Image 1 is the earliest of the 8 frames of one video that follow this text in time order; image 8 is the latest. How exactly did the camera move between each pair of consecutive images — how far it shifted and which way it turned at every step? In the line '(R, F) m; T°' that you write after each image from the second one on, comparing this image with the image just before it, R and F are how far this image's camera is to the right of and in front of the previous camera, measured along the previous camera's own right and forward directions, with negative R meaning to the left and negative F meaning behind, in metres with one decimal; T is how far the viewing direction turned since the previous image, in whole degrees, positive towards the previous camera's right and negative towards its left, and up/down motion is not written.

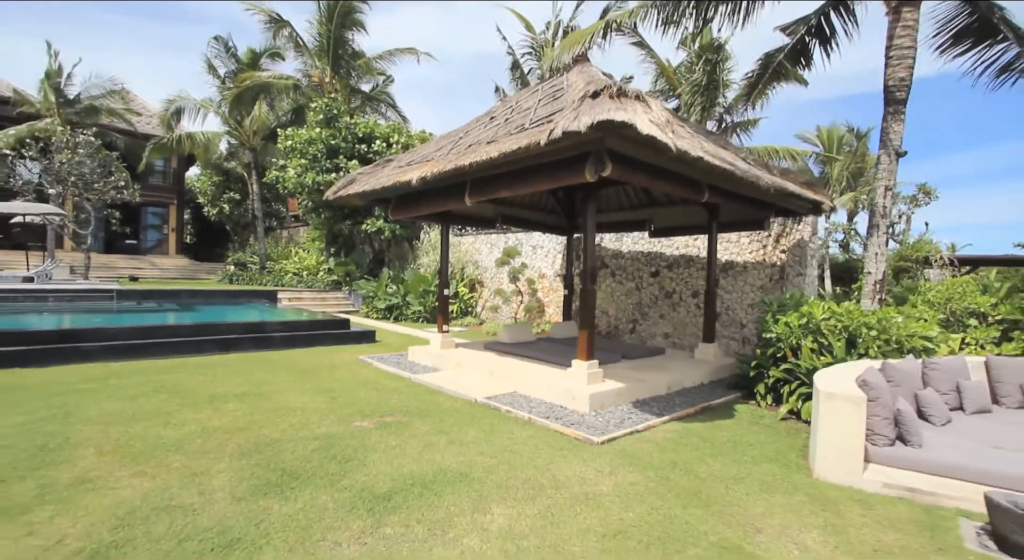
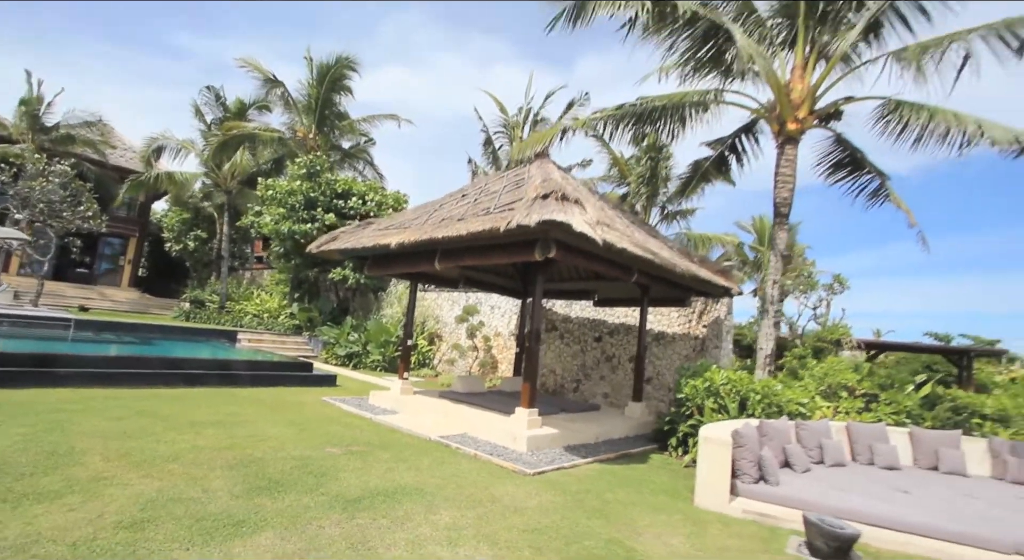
(0.0, -1.1) m; +4°
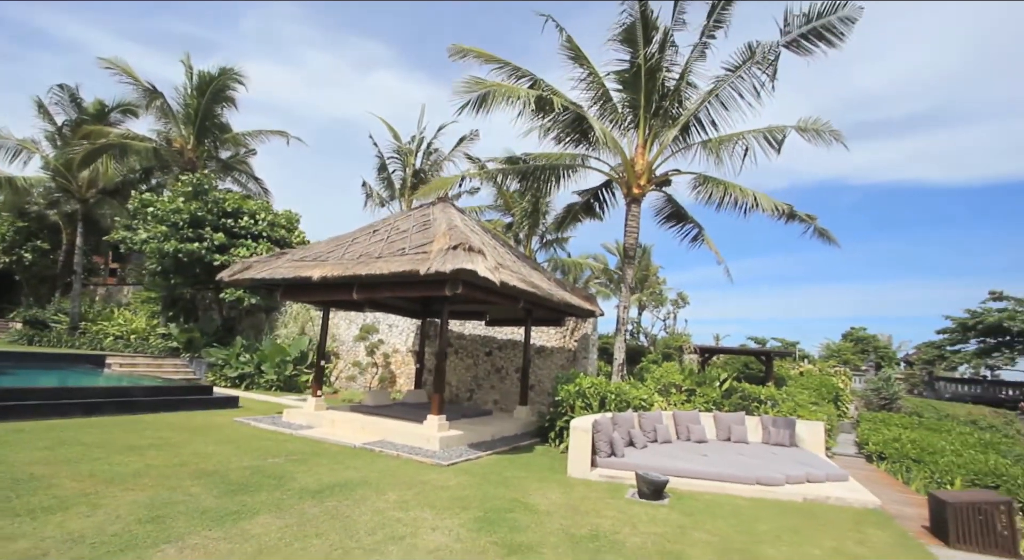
(-0.5, -1.5) m; +14°
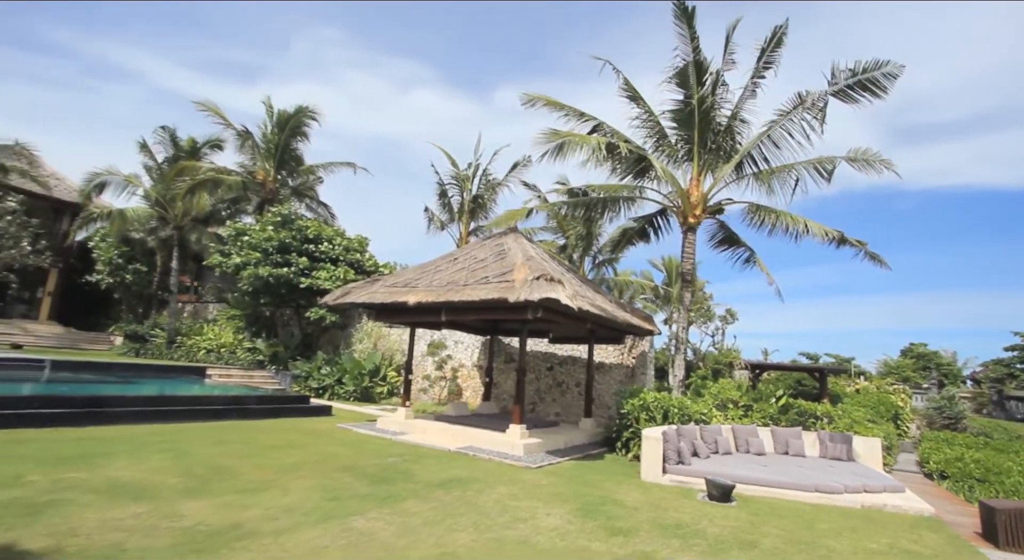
(-0.6, -1.1) m; -4°
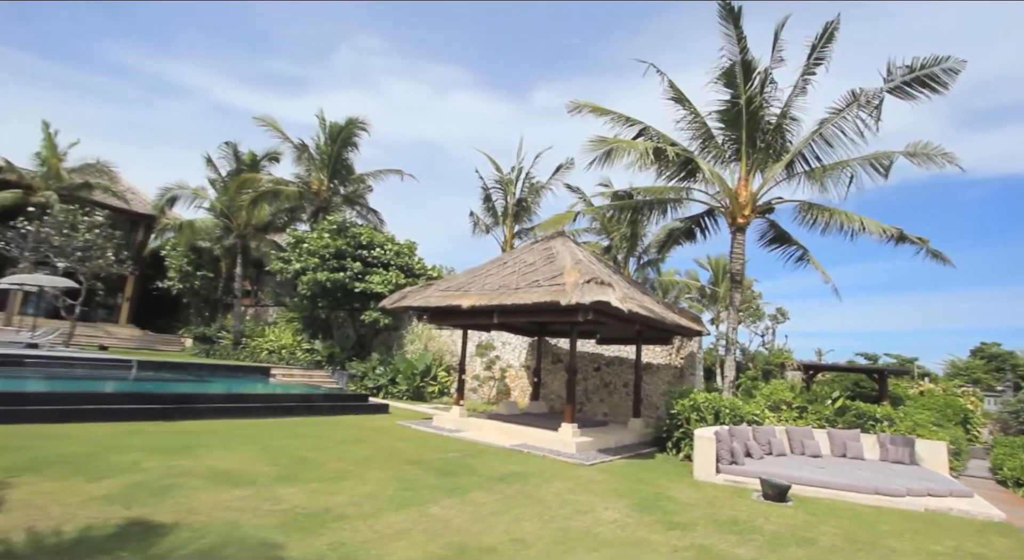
(-0.2, -0.3) m; -5°
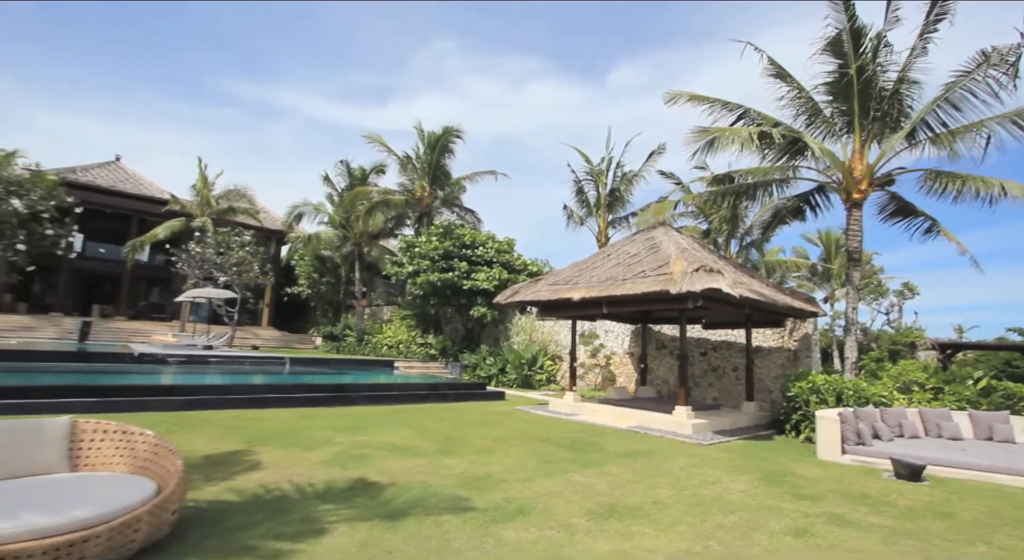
(-0.4, -0.8) m; -10°
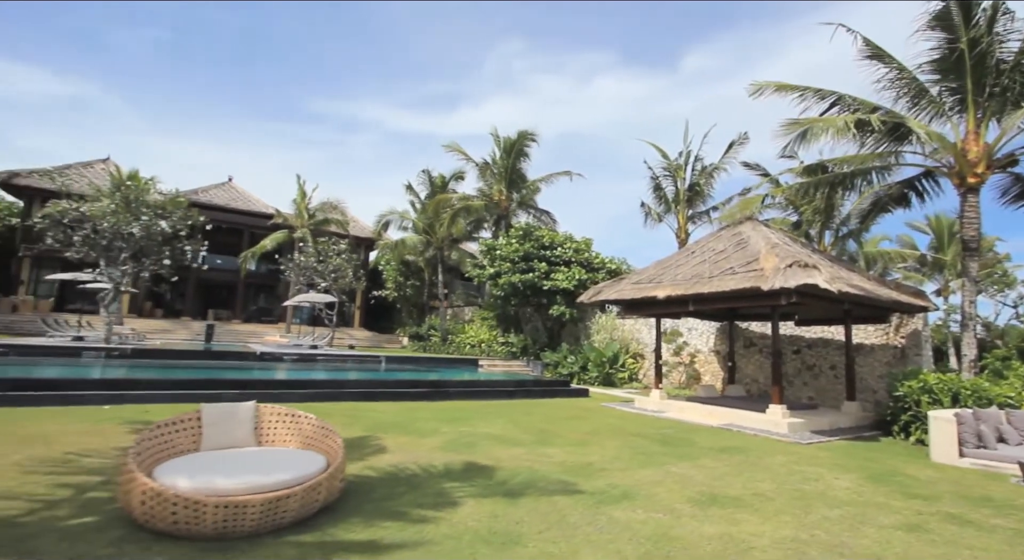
(-0.3, -0.5) m; -8°
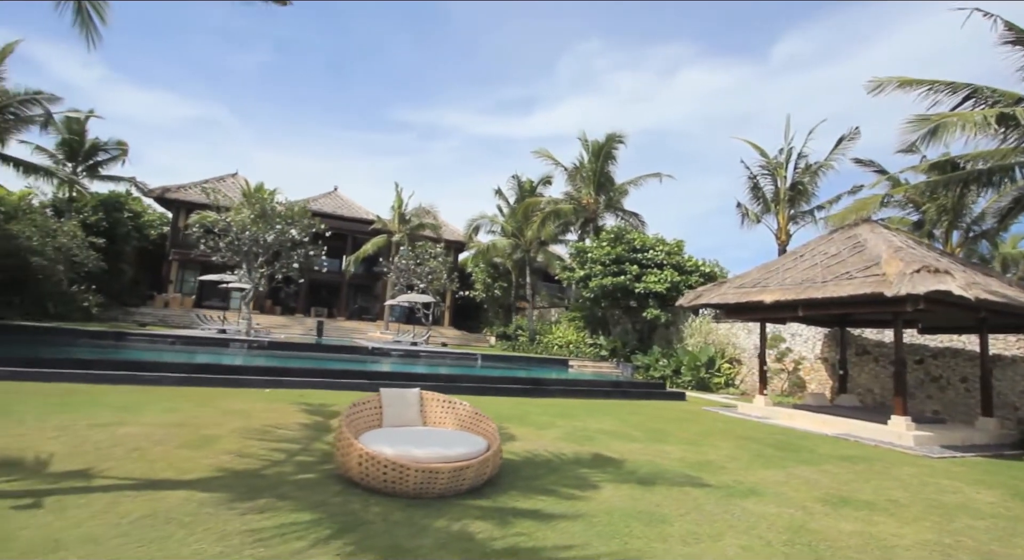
(-0.6, -0.6) m; -9°
